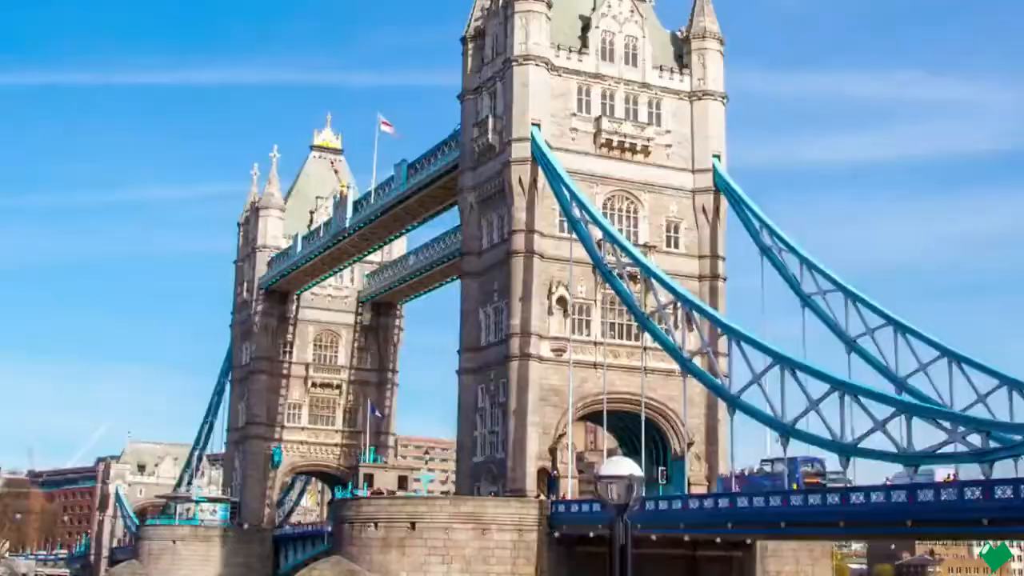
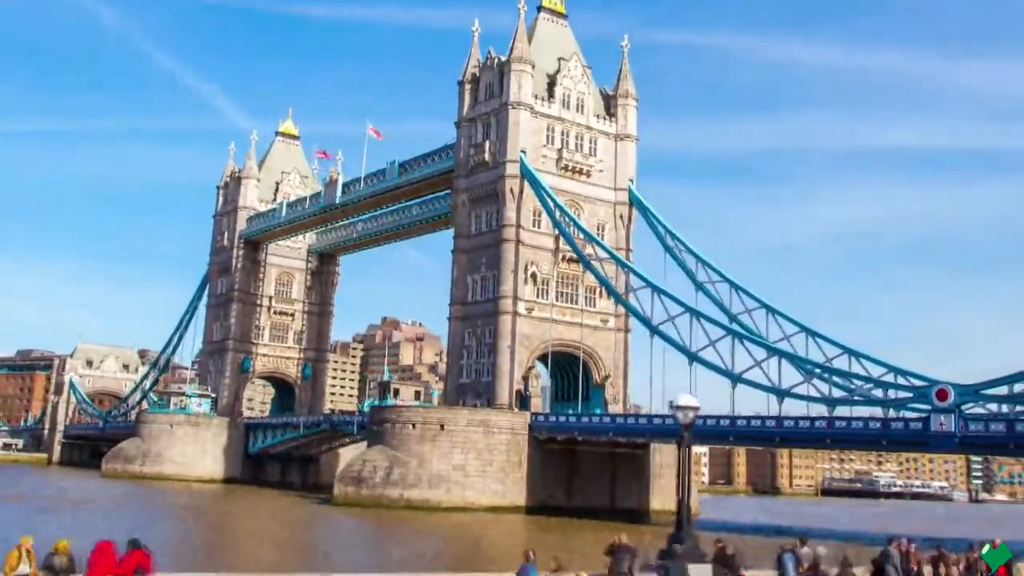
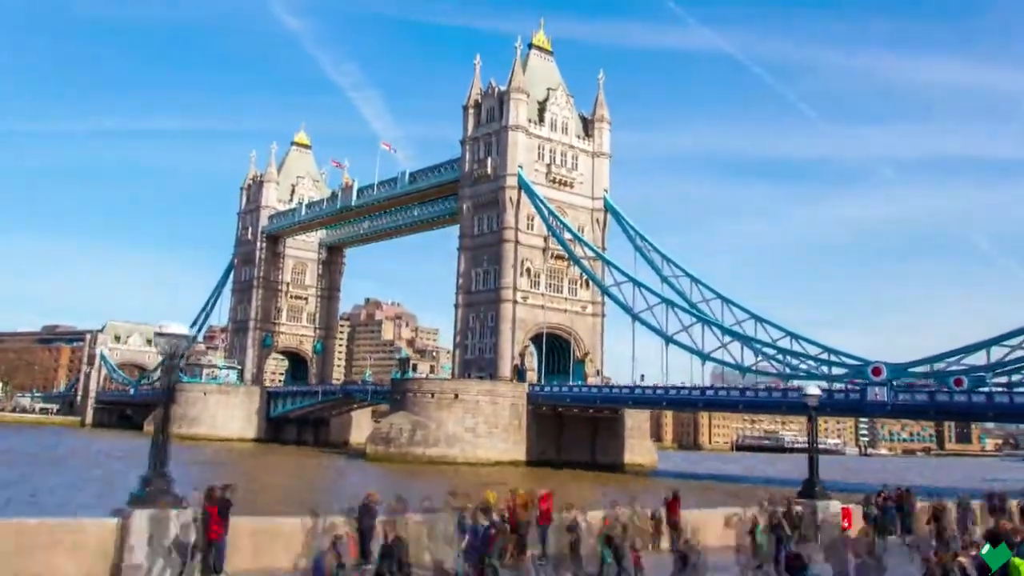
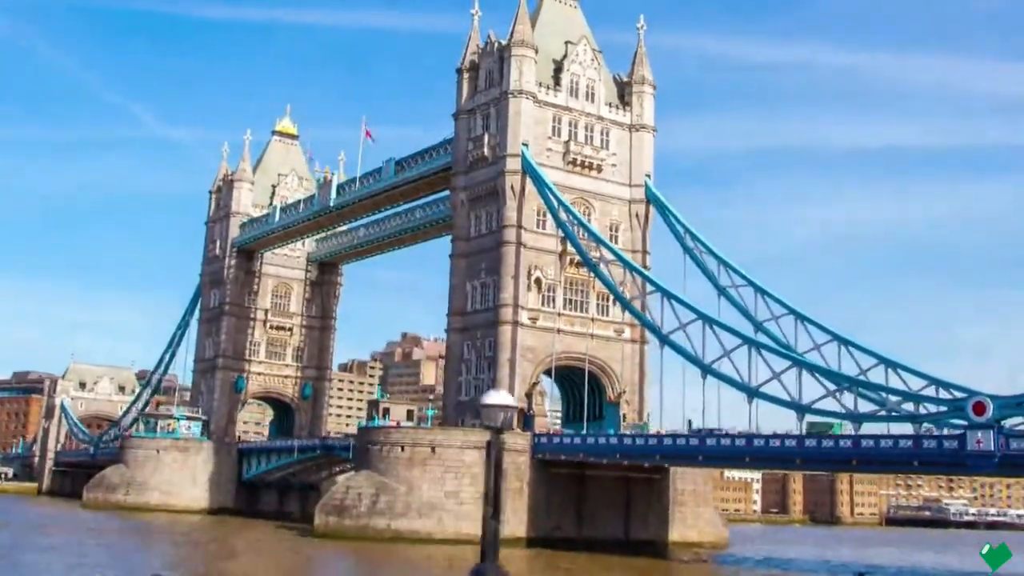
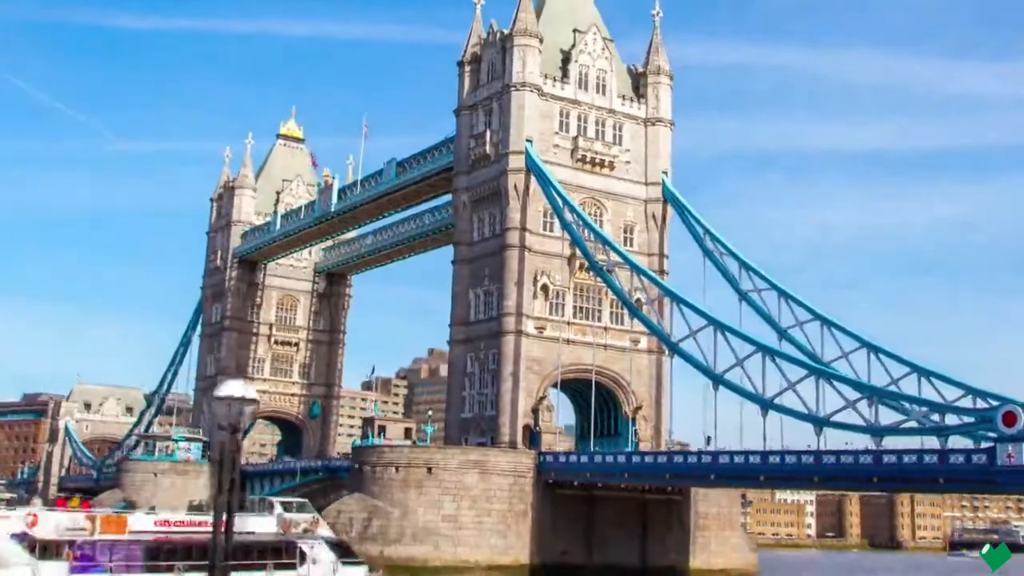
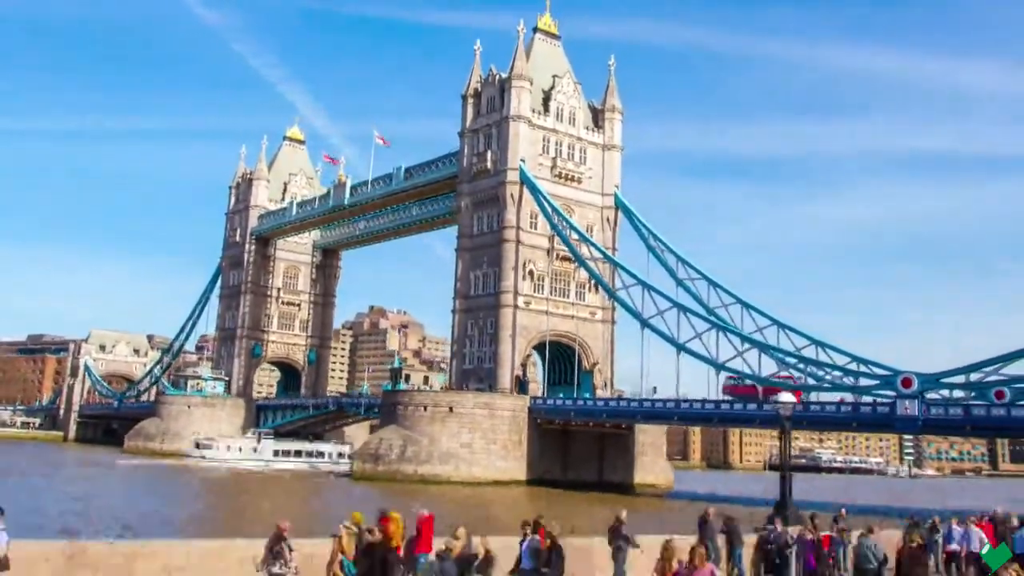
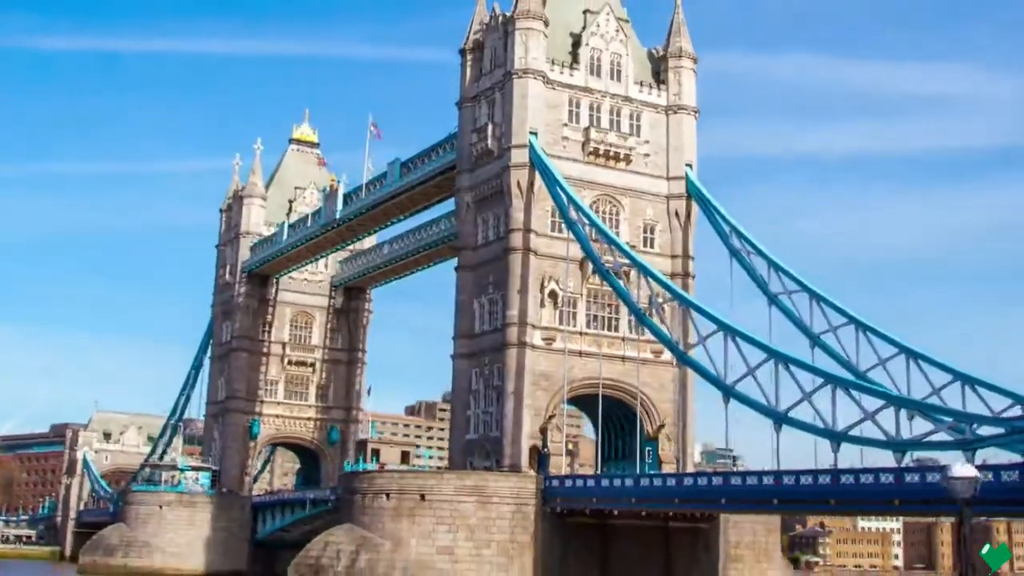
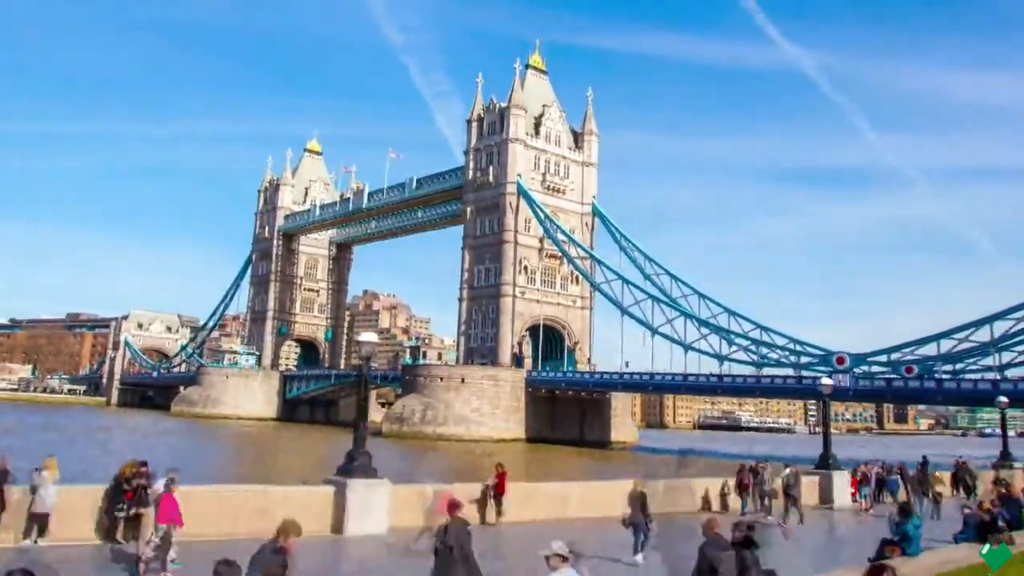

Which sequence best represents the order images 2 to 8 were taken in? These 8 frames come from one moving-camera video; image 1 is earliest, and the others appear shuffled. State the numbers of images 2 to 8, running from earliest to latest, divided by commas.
7, 5, 4, 2, 6, 3, 8
